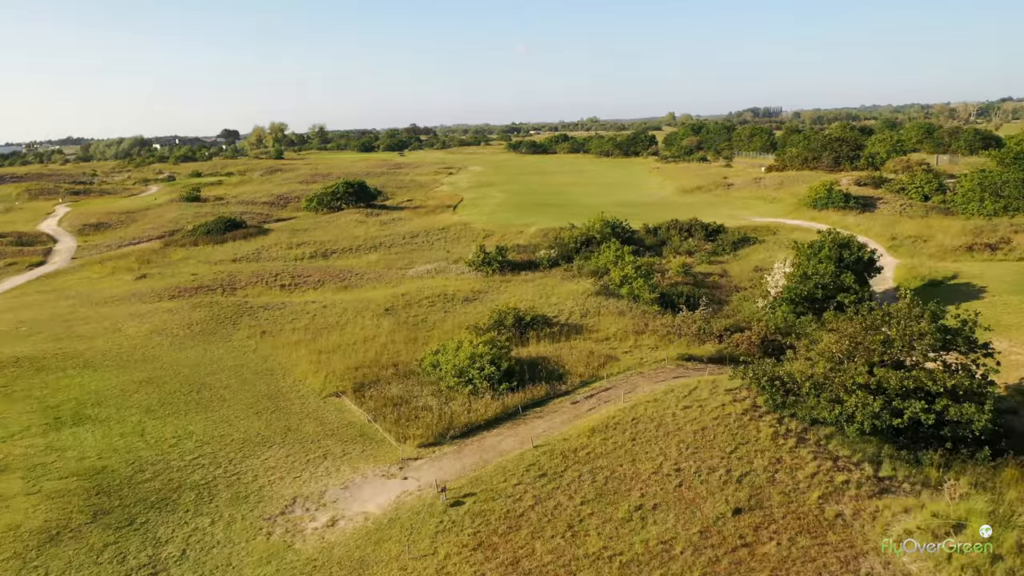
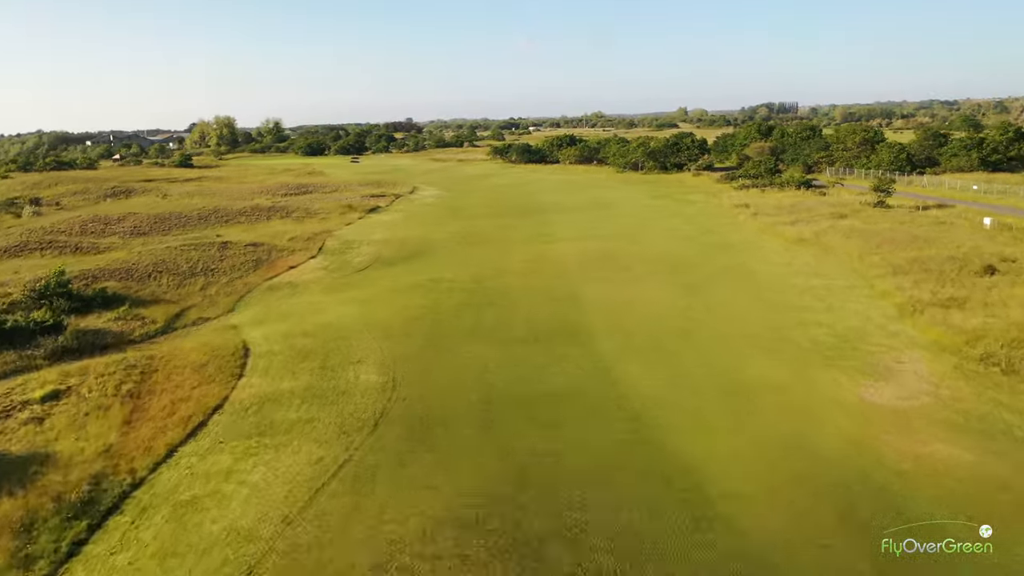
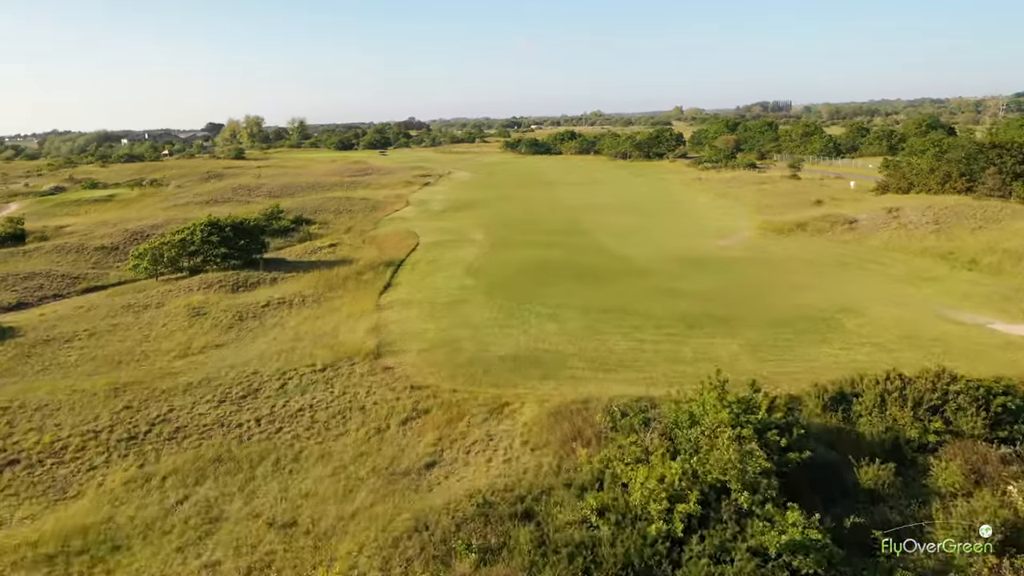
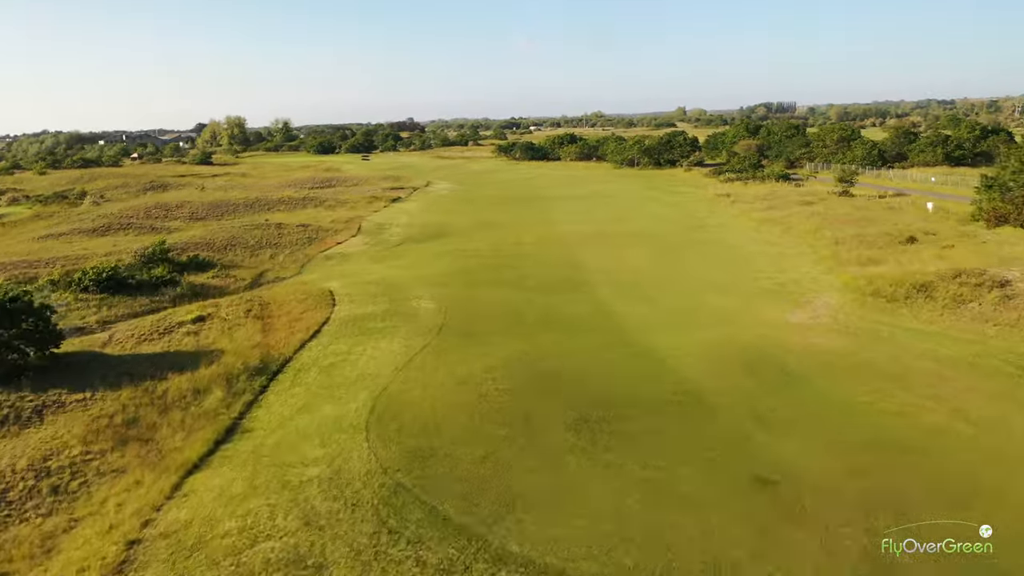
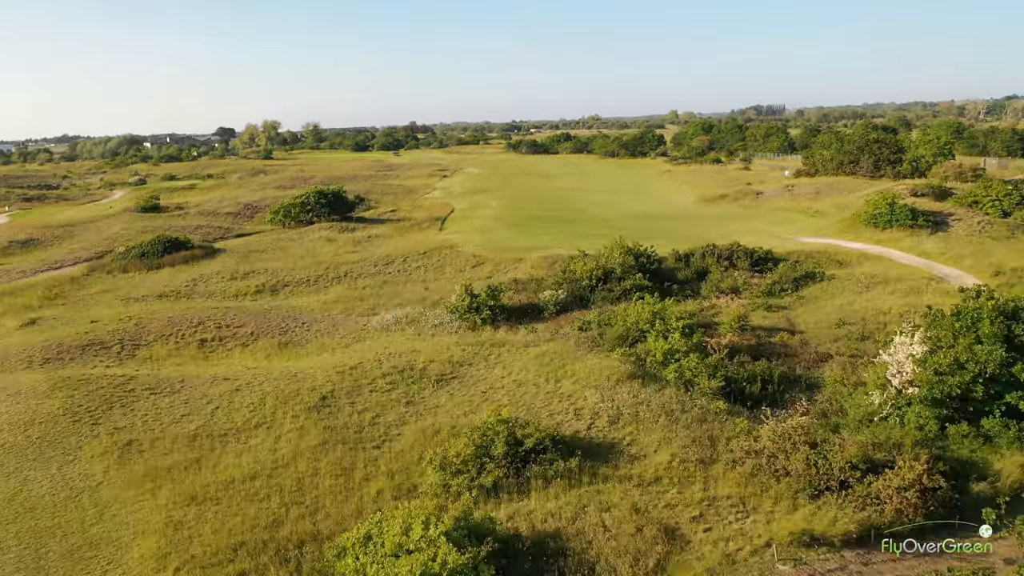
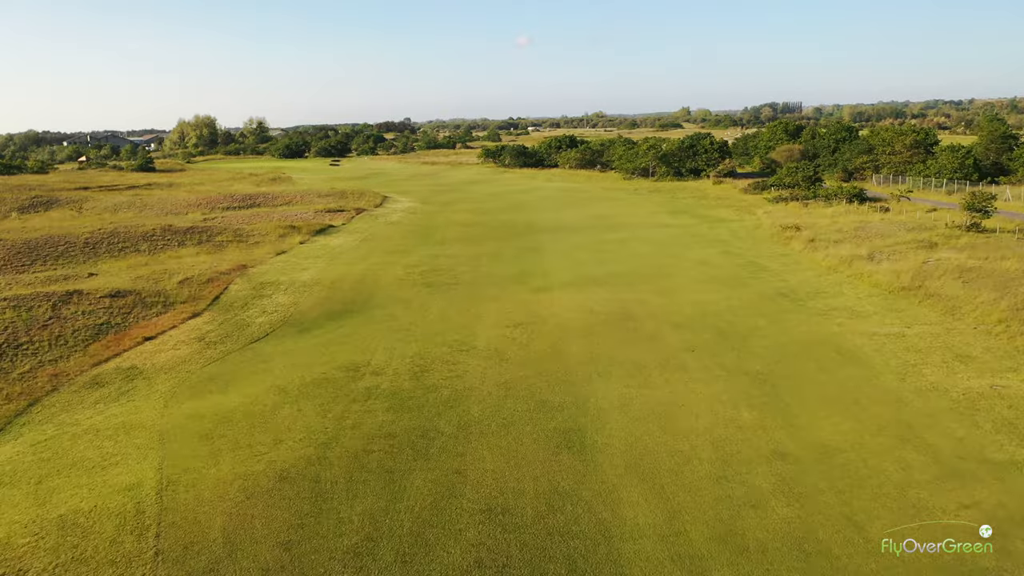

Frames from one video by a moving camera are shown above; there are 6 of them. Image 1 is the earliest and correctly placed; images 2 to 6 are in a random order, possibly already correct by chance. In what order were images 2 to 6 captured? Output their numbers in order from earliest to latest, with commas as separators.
5, 3, 4, 2, 6
